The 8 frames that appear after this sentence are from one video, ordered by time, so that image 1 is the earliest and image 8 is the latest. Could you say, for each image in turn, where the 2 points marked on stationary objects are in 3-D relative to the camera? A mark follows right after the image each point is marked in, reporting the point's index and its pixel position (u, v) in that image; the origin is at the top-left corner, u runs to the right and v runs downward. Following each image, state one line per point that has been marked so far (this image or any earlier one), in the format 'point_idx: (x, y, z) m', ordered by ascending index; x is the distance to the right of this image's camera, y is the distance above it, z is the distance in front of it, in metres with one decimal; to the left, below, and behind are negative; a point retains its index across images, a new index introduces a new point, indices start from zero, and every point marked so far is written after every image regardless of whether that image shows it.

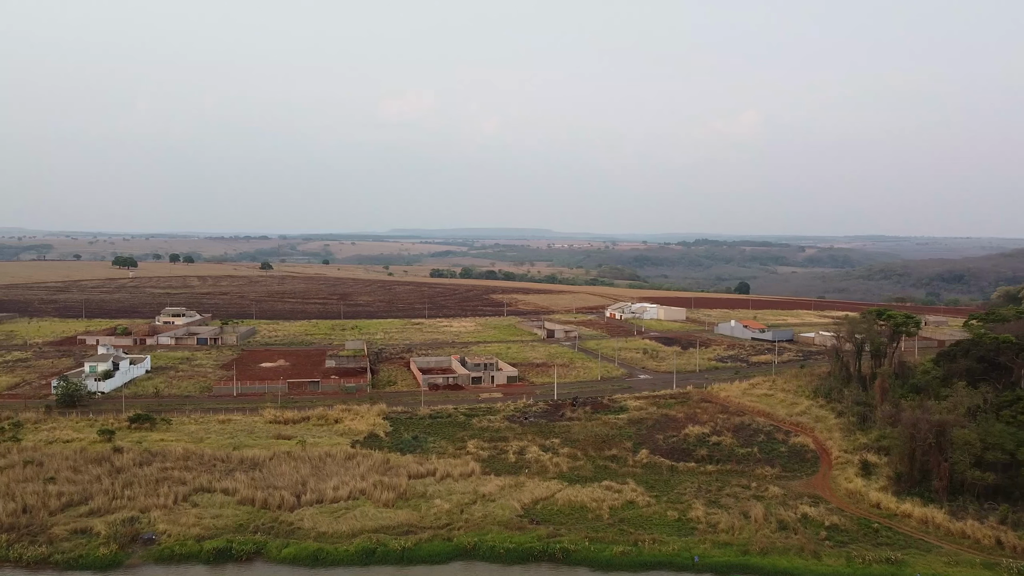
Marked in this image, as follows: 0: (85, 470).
0: (-10.5, -4.5, +15.0) m
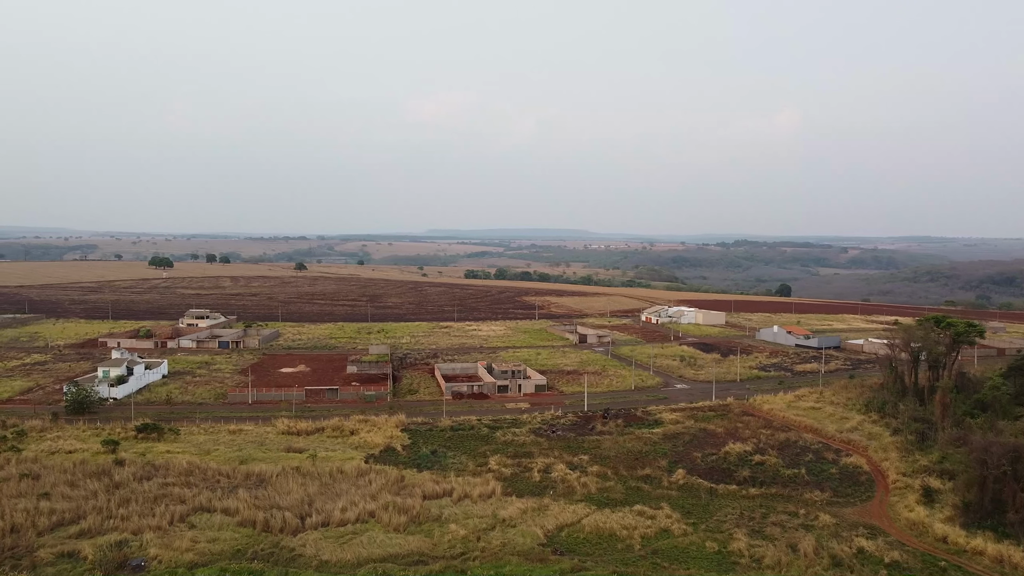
0: (-10.1, -4.6, +14.3) m
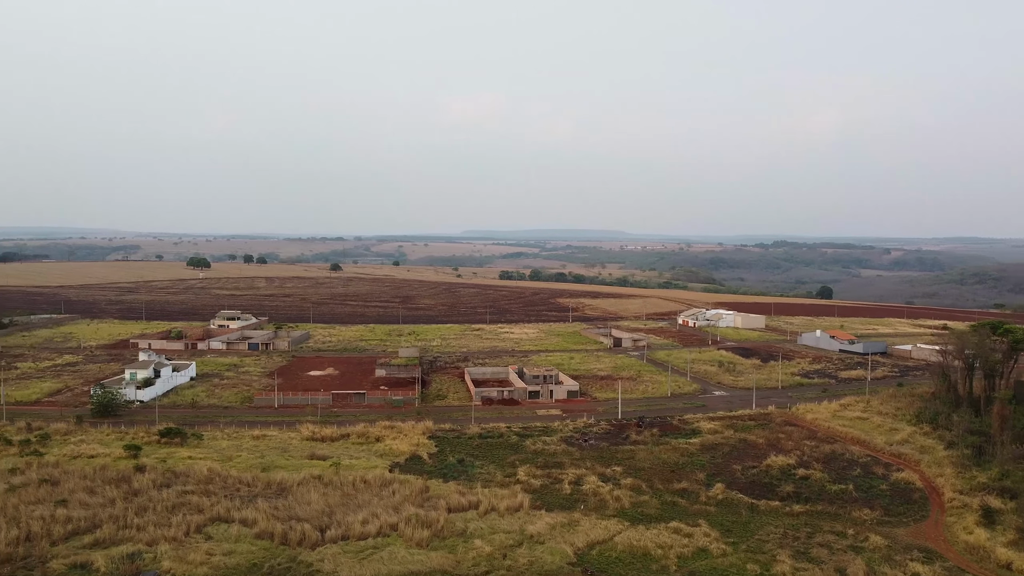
0: (-9.5, -4.7, +14.0) m
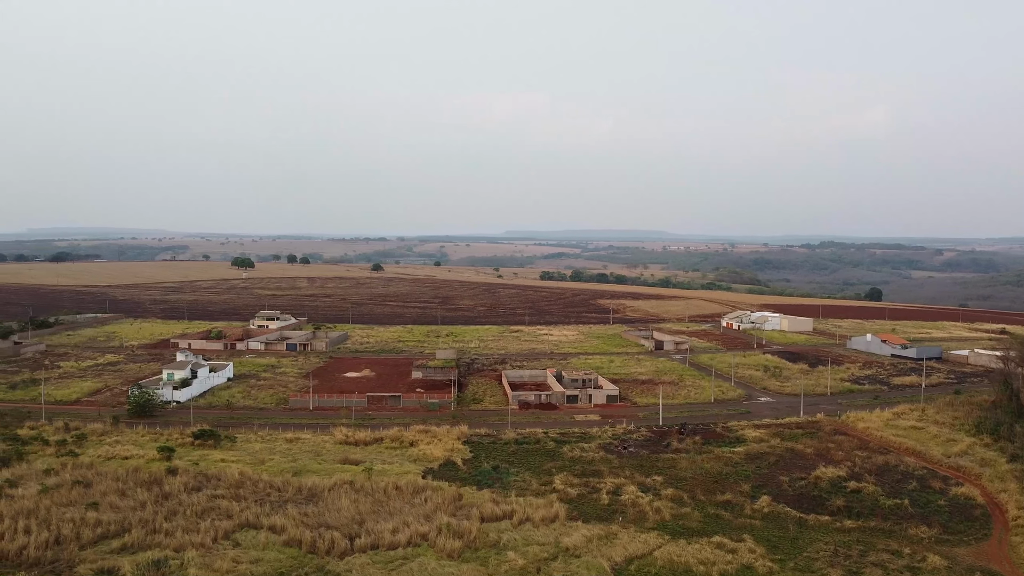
0: (-8.7, -4.7, +13.9) m
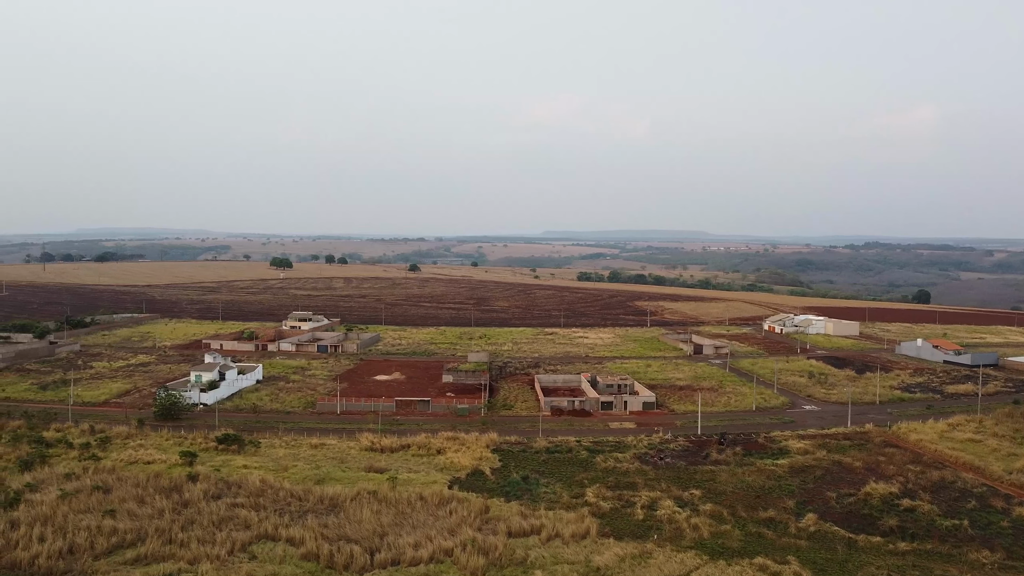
0: (-8.1, -4.8, +13.6) m
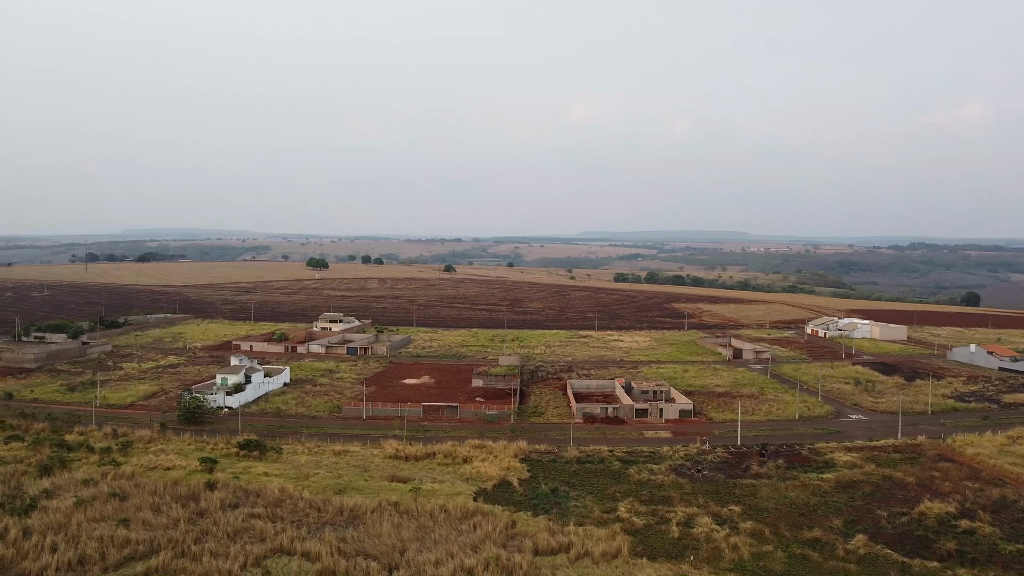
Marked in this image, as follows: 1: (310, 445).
0: (-7.6, -4.9, +13.3) m
1: (-6.2, -4.8, +18.6) m
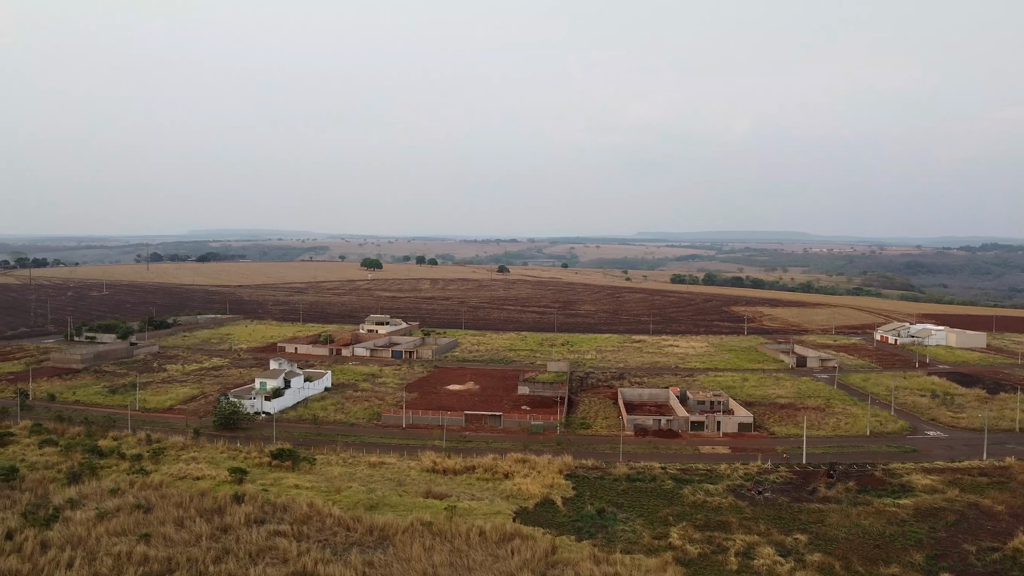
0: (-6.8, -5.0, +12.7) m
1: (-5.0, -4.9, +17.9) m
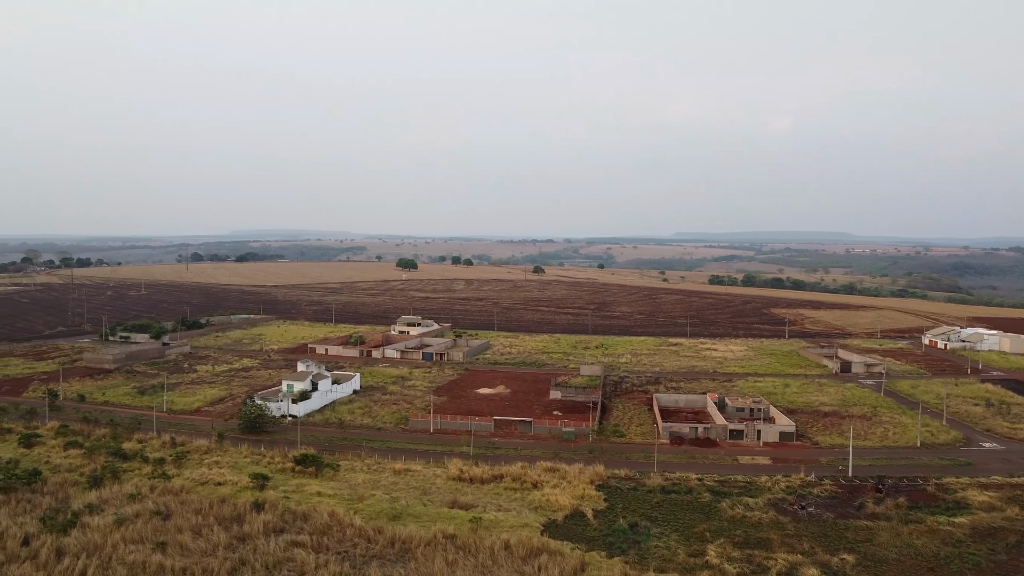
0: (-6.3, -5.1, +12.5) m
1: (-4.1, -5.0, +17.5) m
